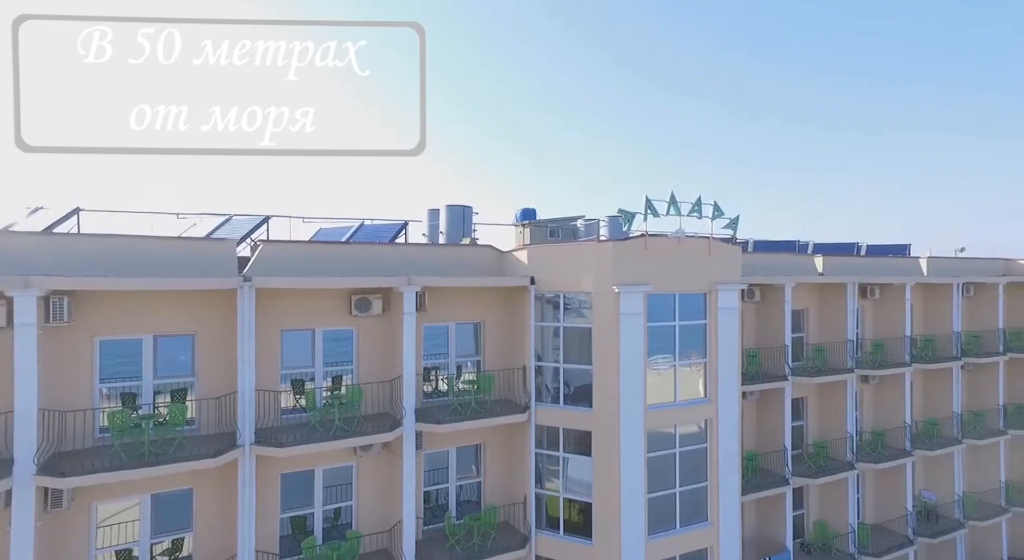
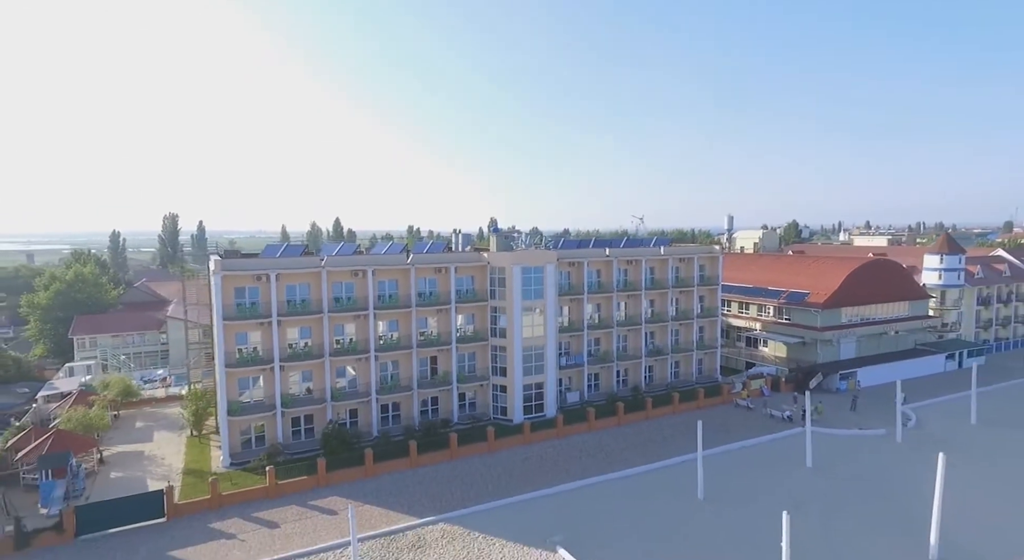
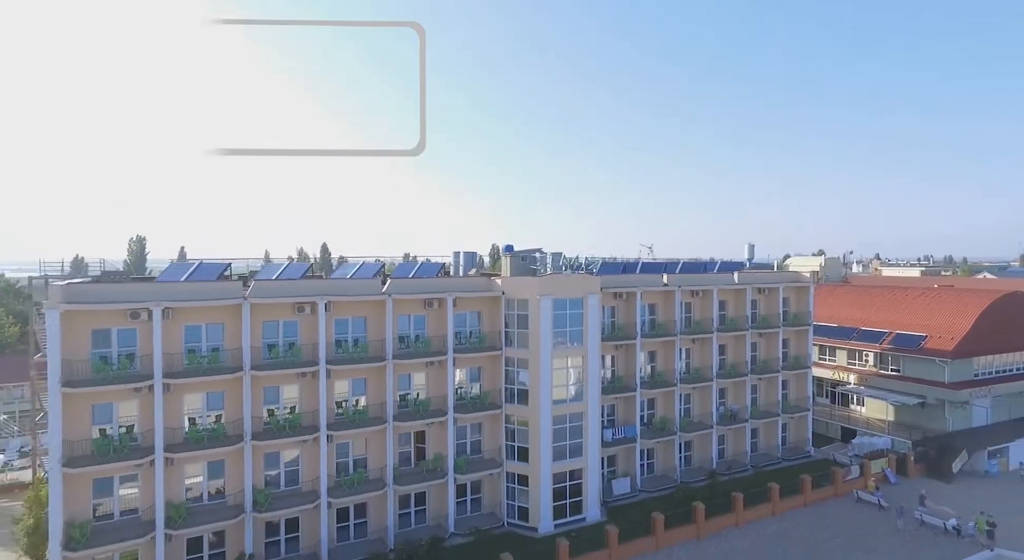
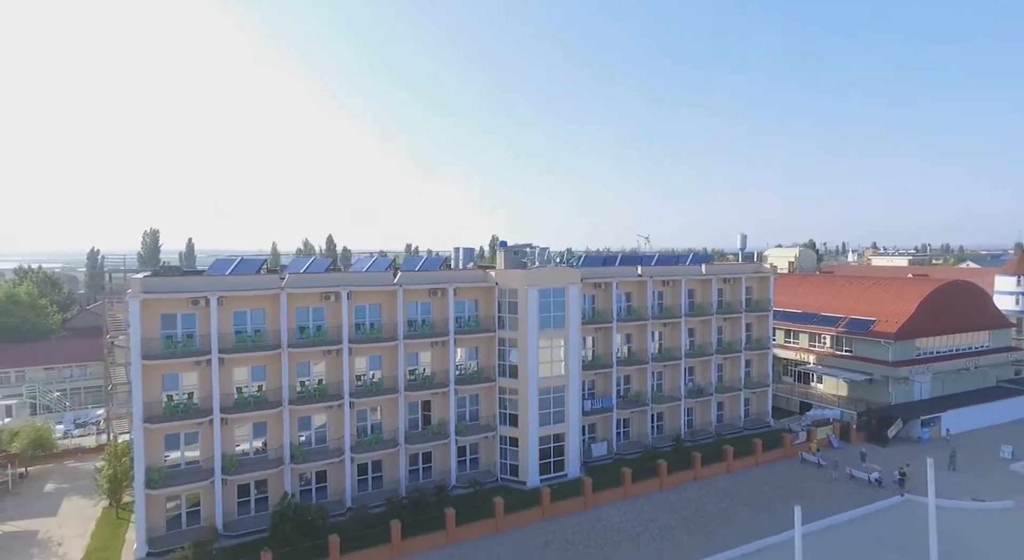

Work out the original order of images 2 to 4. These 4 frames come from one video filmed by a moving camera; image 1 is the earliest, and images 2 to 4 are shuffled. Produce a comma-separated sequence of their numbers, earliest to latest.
3, 4, 2
